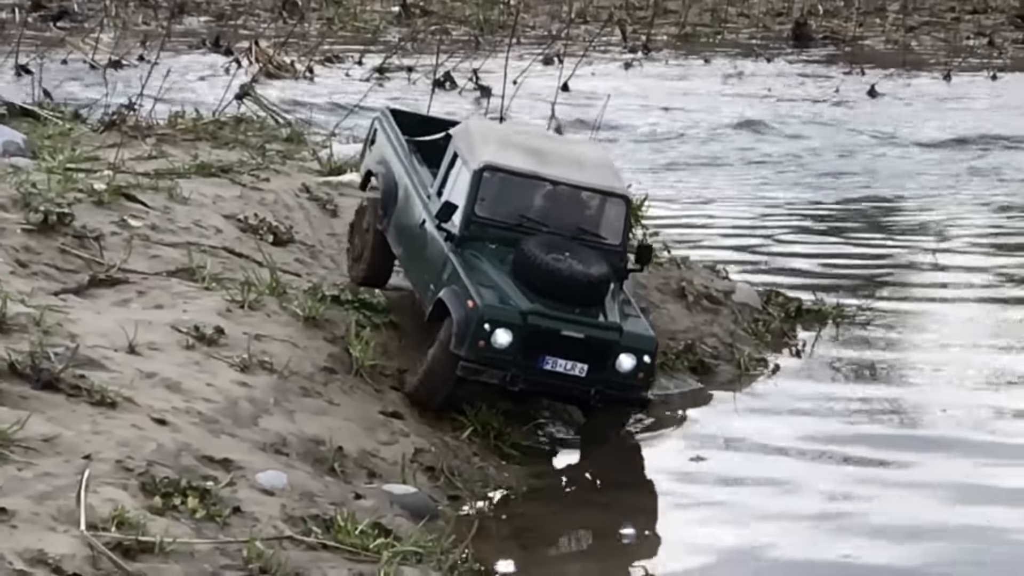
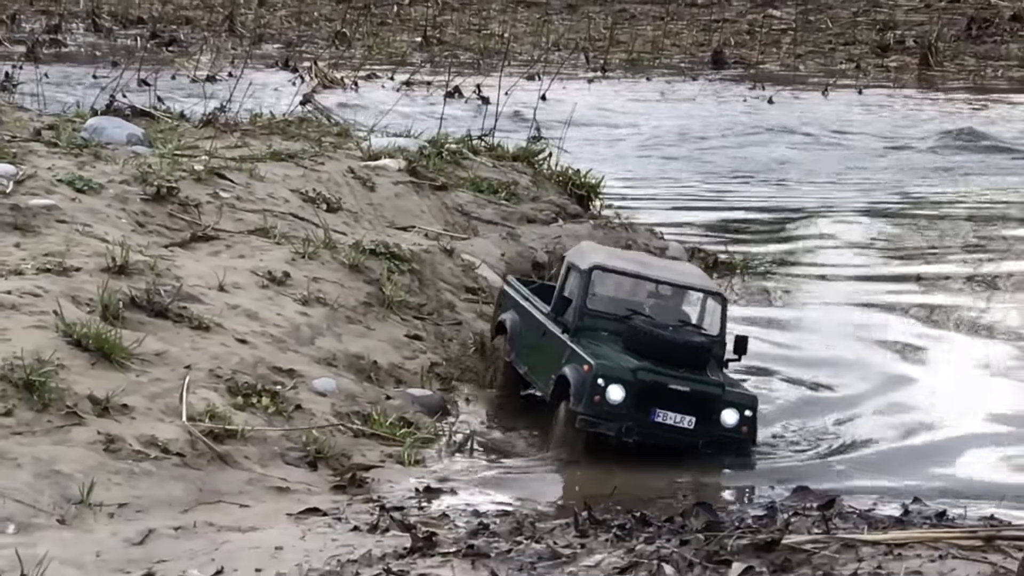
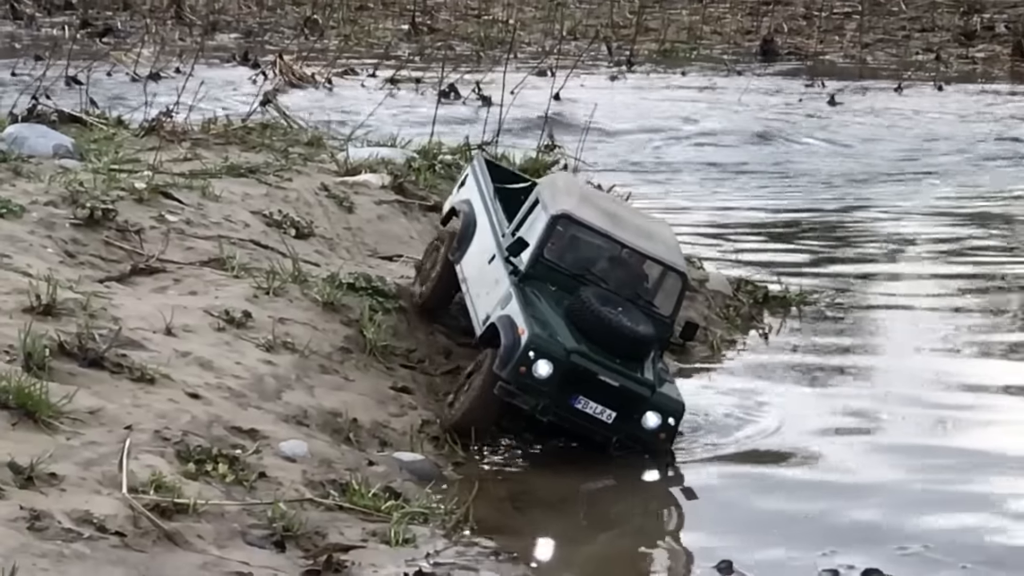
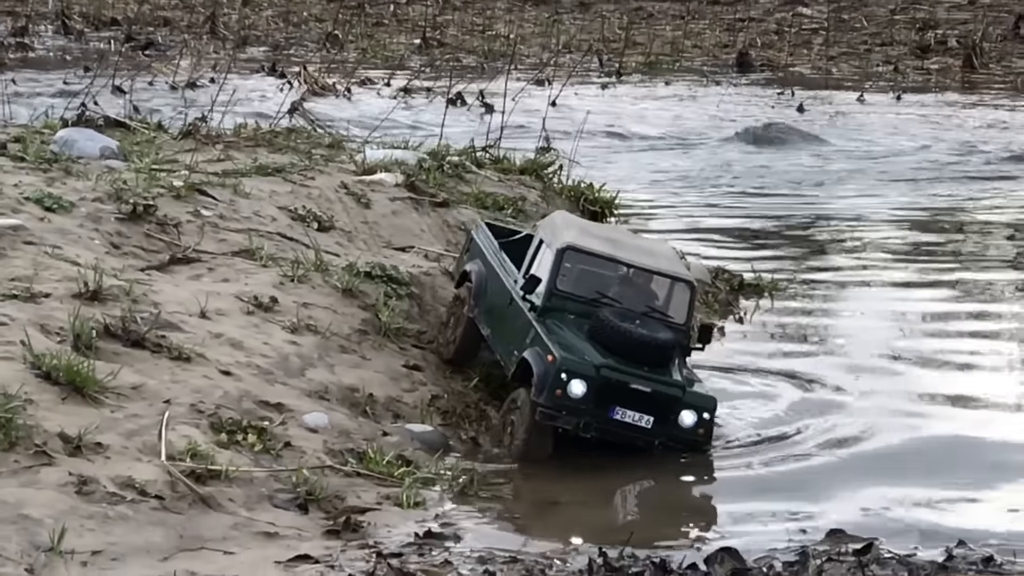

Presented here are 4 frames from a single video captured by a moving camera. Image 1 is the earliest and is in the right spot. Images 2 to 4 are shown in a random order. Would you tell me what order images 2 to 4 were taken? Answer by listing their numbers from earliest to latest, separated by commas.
3, 4, 2
